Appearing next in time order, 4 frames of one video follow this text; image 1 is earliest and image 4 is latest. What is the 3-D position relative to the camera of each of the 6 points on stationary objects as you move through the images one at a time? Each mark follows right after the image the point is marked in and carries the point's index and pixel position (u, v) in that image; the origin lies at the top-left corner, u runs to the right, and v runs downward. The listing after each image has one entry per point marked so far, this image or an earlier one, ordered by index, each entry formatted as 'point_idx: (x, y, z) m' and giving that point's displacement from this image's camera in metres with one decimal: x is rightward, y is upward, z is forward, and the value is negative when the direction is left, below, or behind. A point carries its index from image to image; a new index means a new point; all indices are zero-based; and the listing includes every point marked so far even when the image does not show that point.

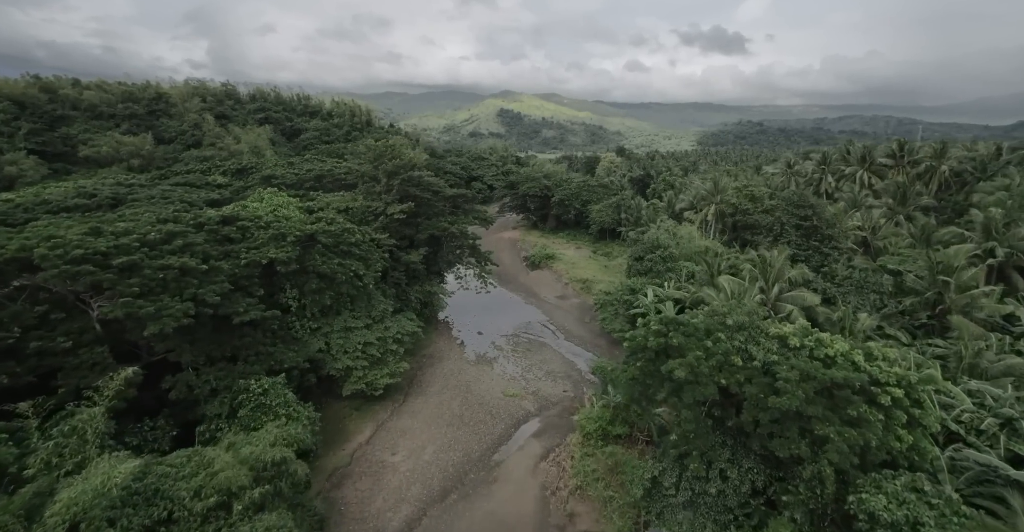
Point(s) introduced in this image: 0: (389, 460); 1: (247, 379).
0: (-4.3, -6.8, +17.9) m
1: (-8.0, -3.4, +15.4) m
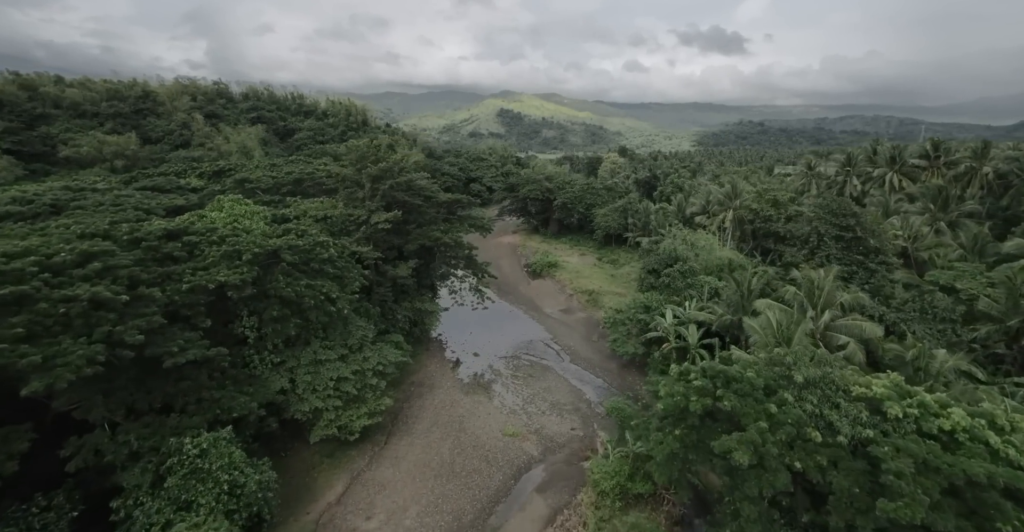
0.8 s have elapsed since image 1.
0: (-4.3, -7.5, +14.9) m
1: (-8.0, -4.1, +12.4) m
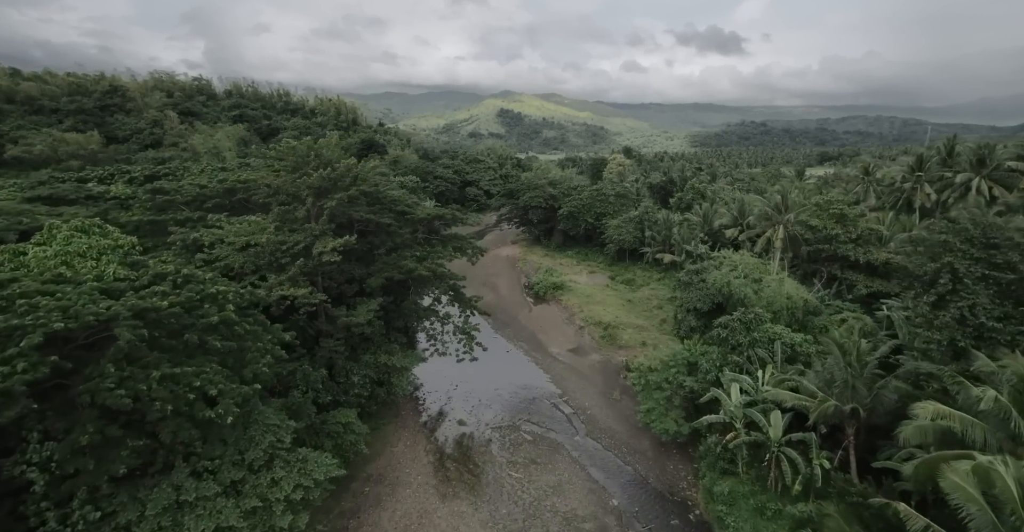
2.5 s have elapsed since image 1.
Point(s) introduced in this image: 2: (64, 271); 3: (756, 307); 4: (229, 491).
0: (-4.4, -9.1, +8.0) m
1: (-8.1, -5.7, +5.5) m
2: (-9.8, -0.1, +11.3) m
3: (+9.0, -1.5, +18.9) m
4: (-6.1, -4.8, +11.0) m
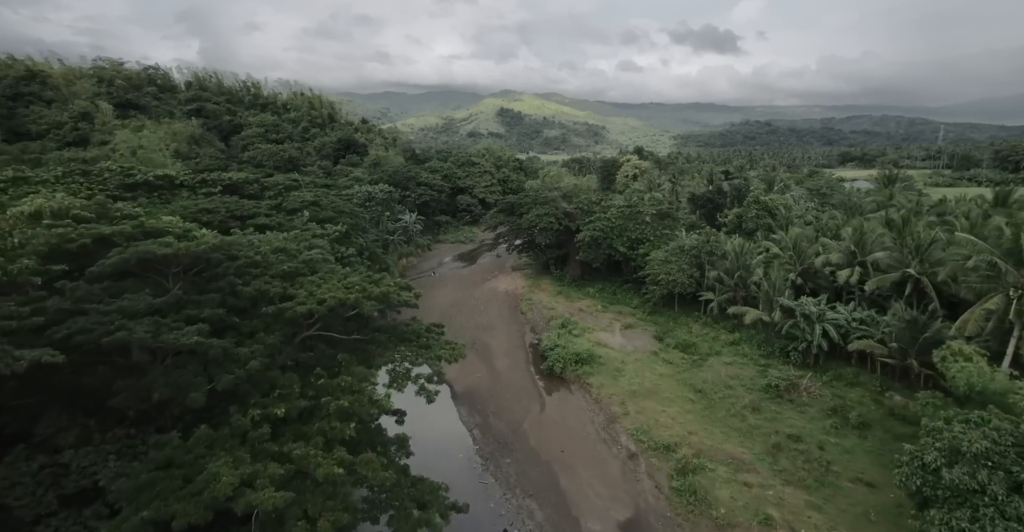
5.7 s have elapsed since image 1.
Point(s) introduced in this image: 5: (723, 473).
0: (-4.3, -12.2, -5.8) m
1: (-7.9, -8.8, -8.3) m
2: (-9.7, -3.2, -2.6) m
3: (+9.1, -4.6, +5.2) m
4: (-5.9, -7.9, -2.8) m
5: (+6.9, -6.7, +16.6) m
